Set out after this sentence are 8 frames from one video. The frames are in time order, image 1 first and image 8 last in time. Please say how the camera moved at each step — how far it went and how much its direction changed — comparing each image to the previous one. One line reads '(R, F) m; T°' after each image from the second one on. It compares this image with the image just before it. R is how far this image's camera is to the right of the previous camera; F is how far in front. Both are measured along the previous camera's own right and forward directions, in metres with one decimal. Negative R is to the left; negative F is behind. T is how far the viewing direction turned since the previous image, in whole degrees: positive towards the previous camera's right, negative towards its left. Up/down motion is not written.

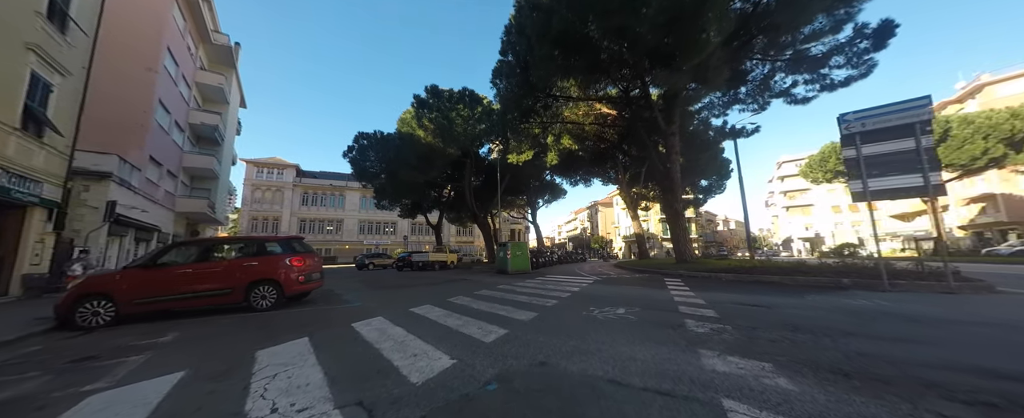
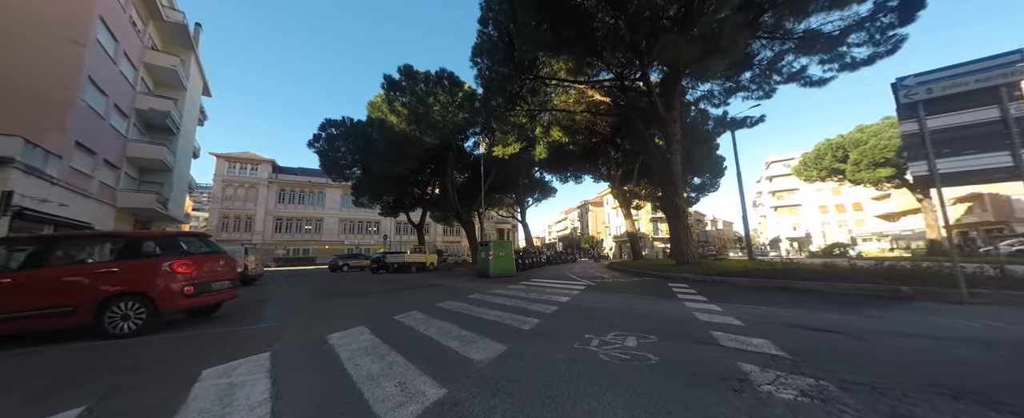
(+0.4, +1.7) m; +2°
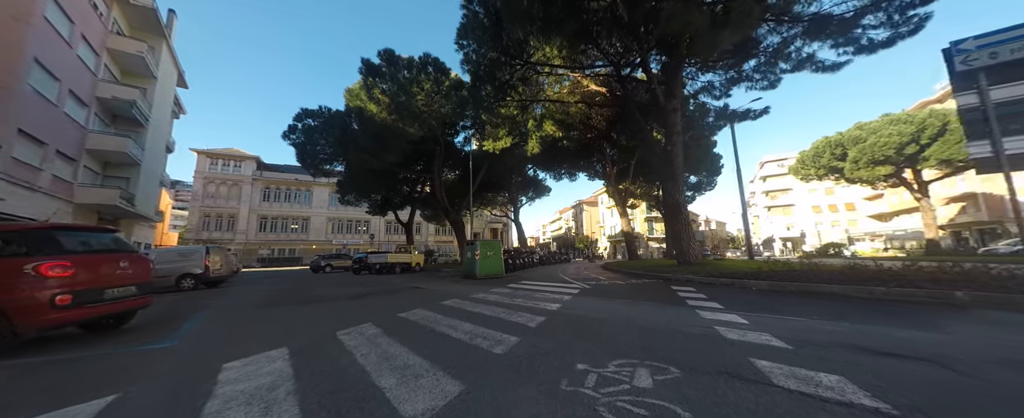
(+0.3, +1.1) m; +1°
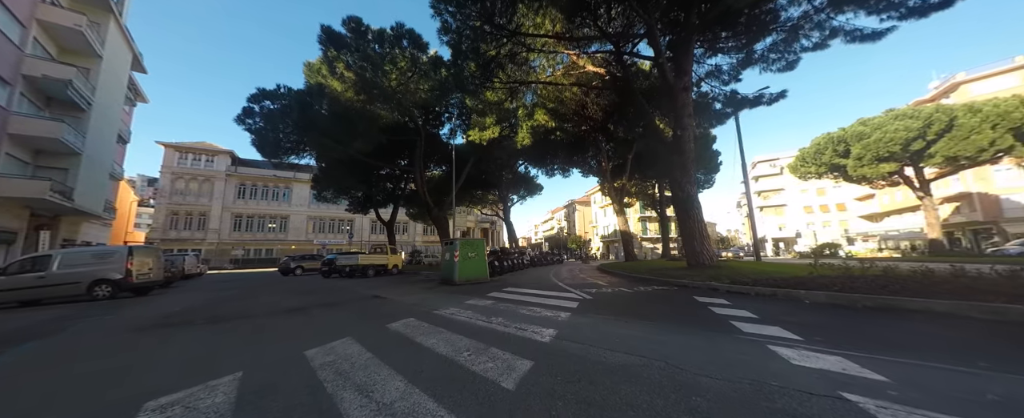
(+0.3, +1.8) m; +2°
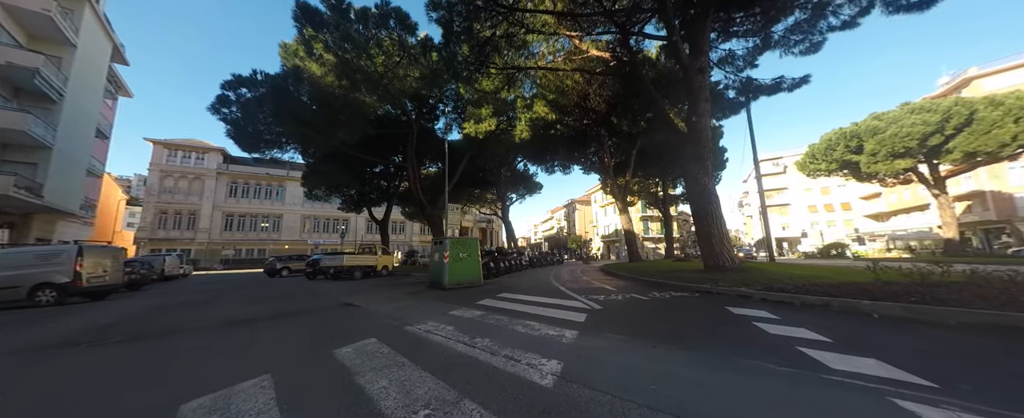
(+0.1, +1.1) m; 0°
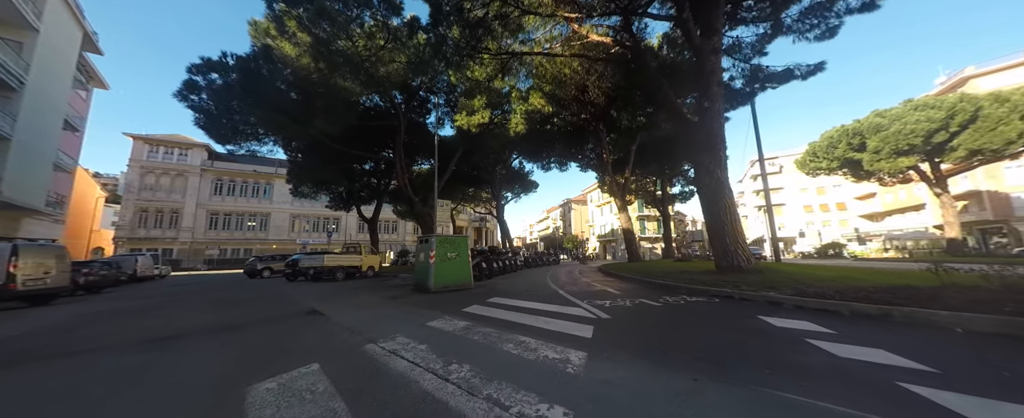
(+0.1, +0.9) m; +1°
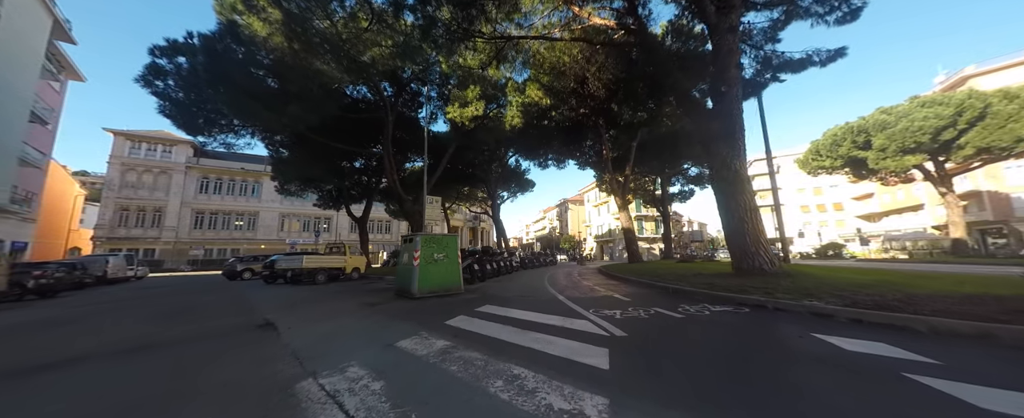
(+0.1, +0.9) m; +1°
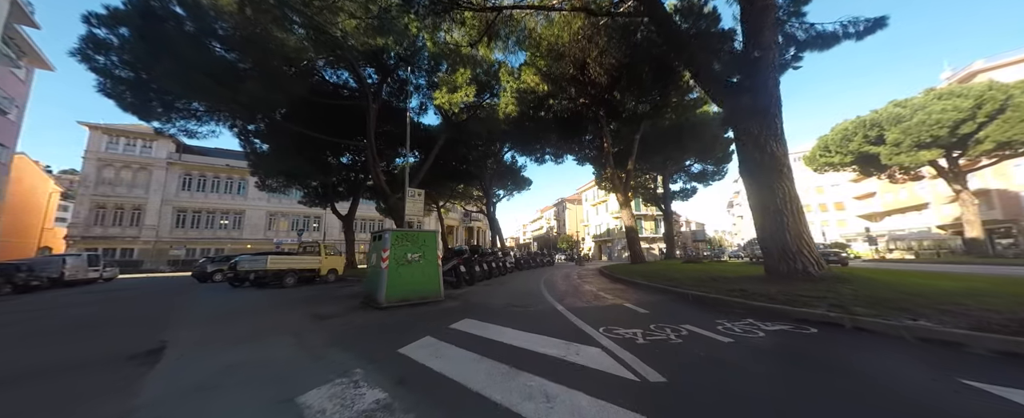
(+0.2, +1.3) m; +1°
